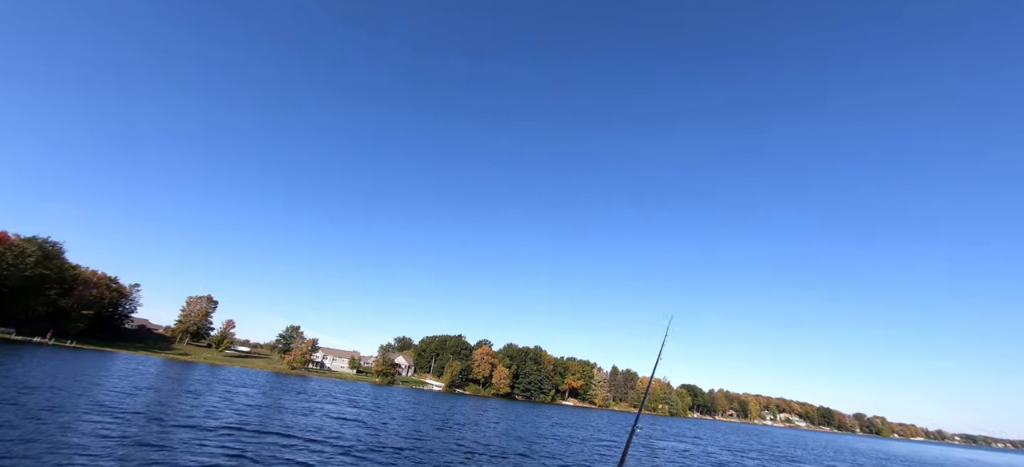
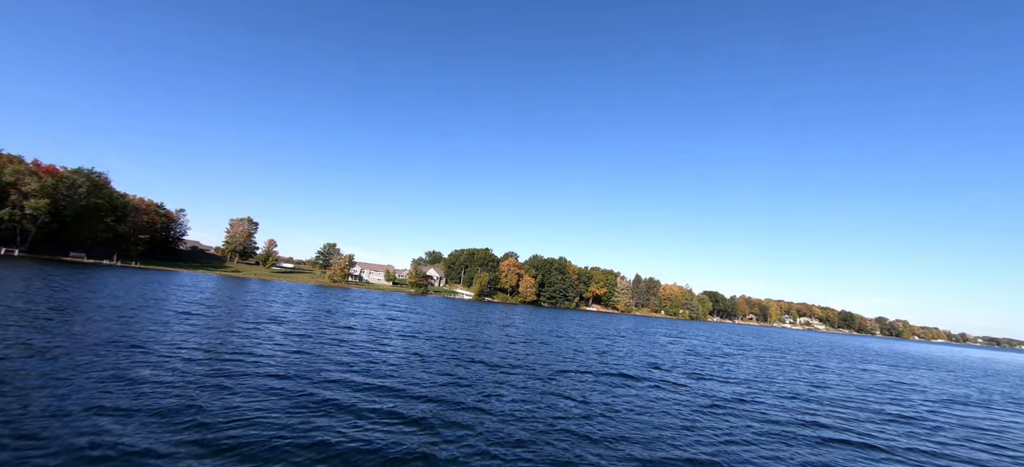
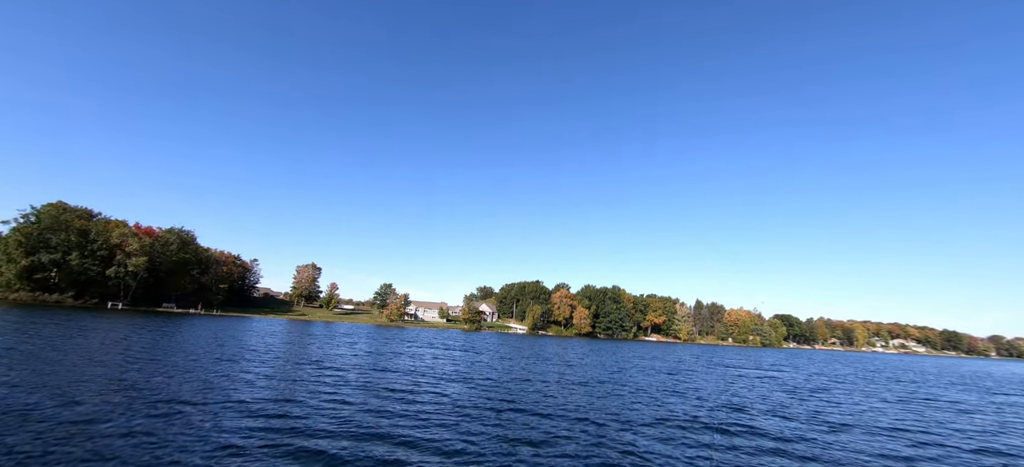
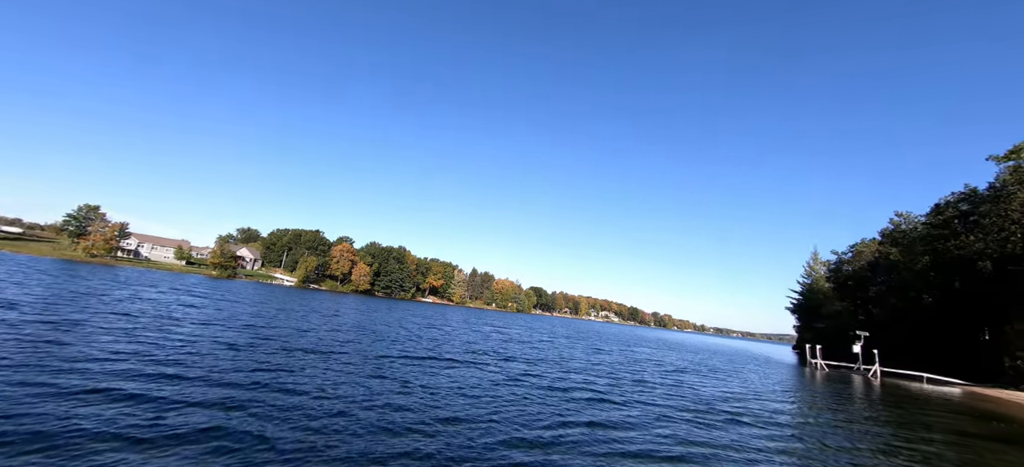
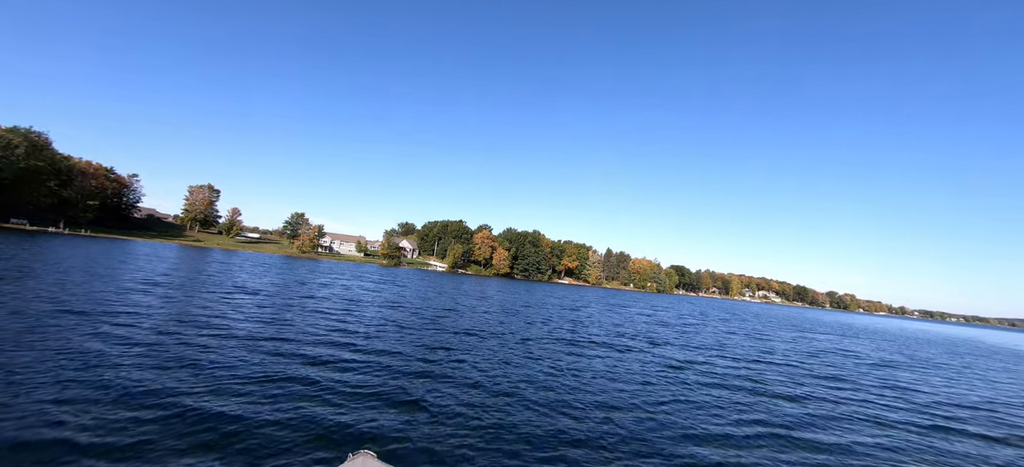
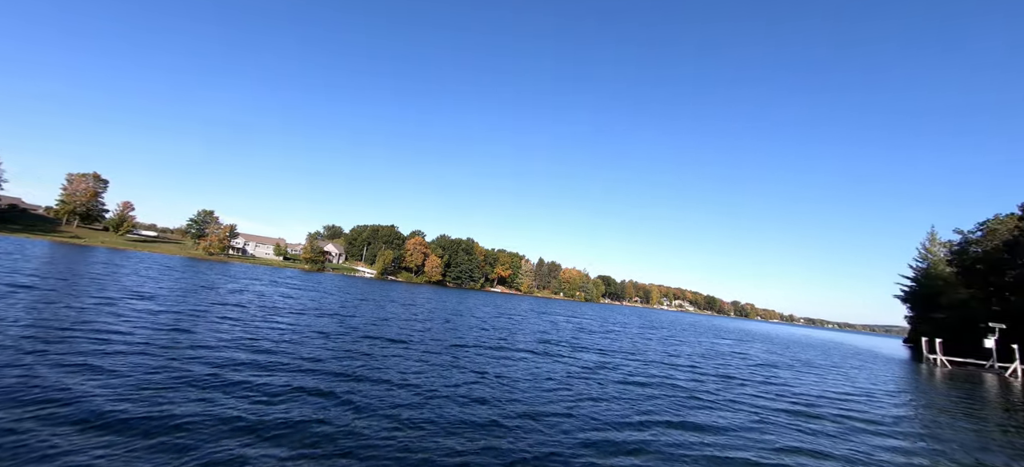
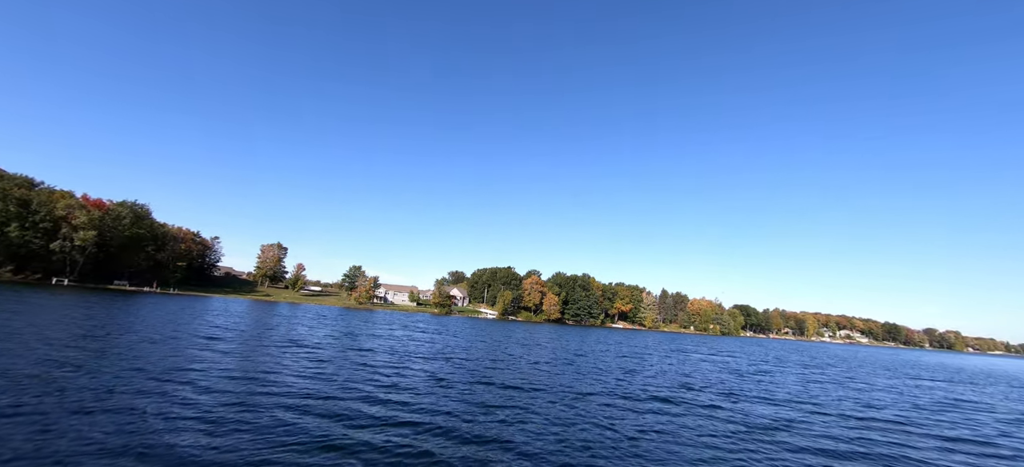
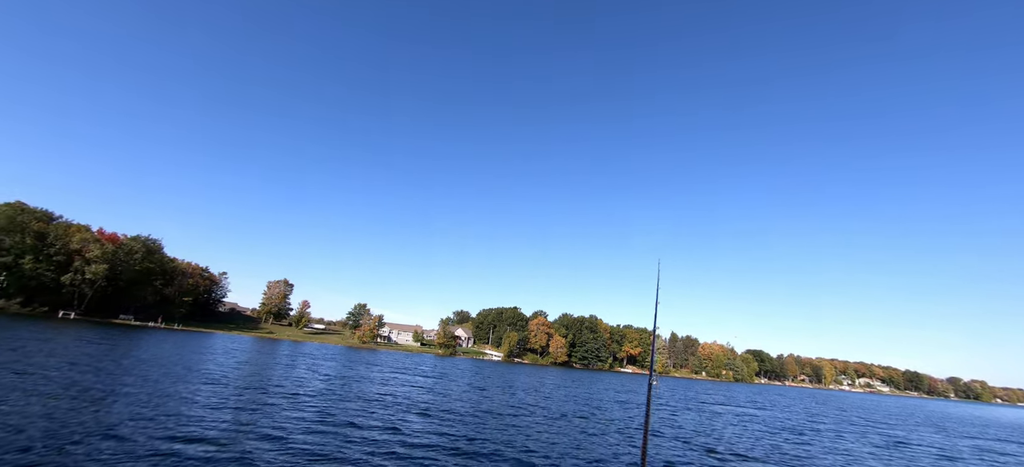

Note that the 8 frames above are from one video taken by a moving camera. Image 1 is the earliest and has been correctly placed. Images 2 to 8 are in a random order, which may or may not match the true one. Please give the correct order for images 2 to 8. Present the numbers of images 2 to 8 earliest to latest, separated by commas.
8, 3, 7, 2, 5, 6, 4
